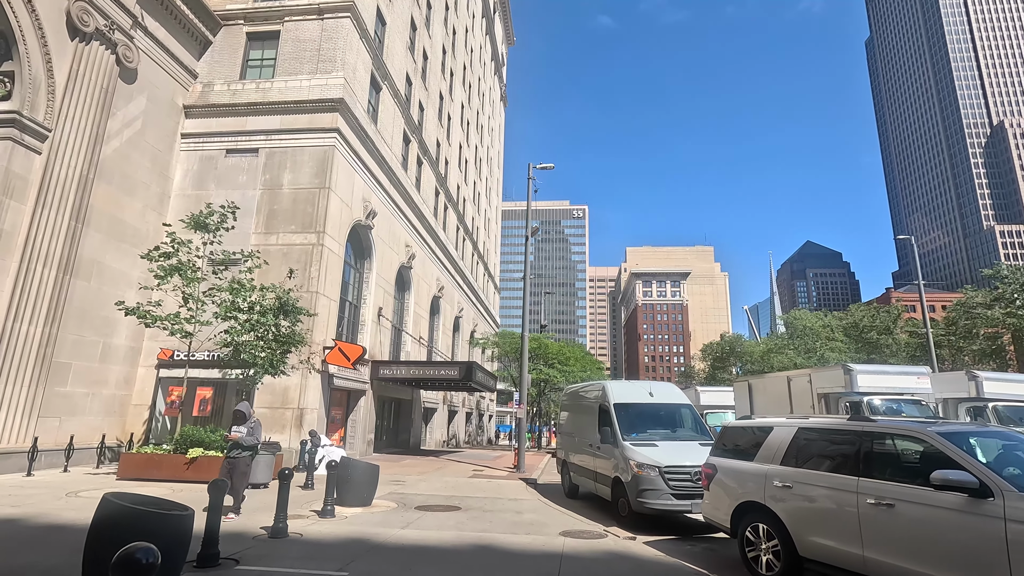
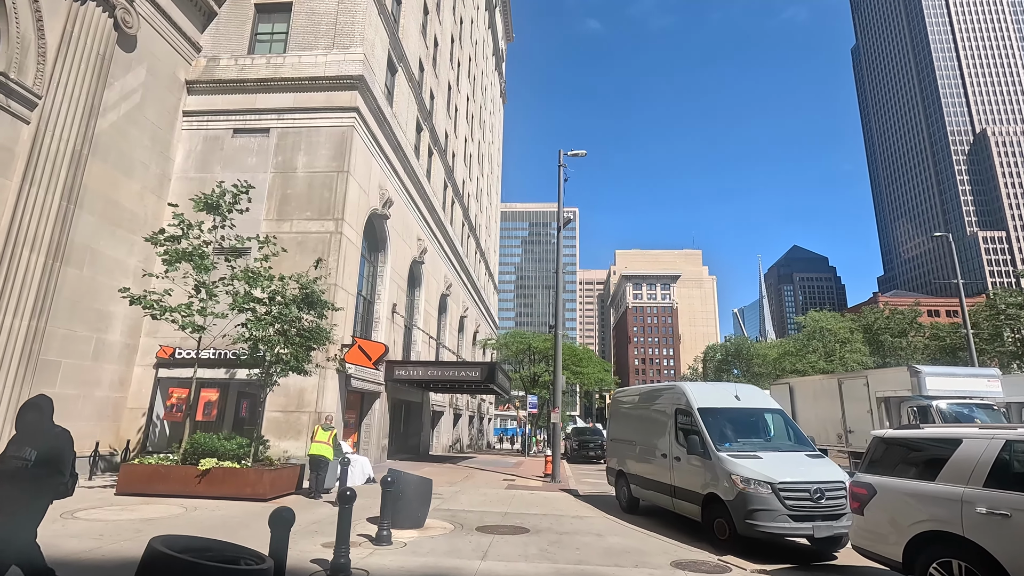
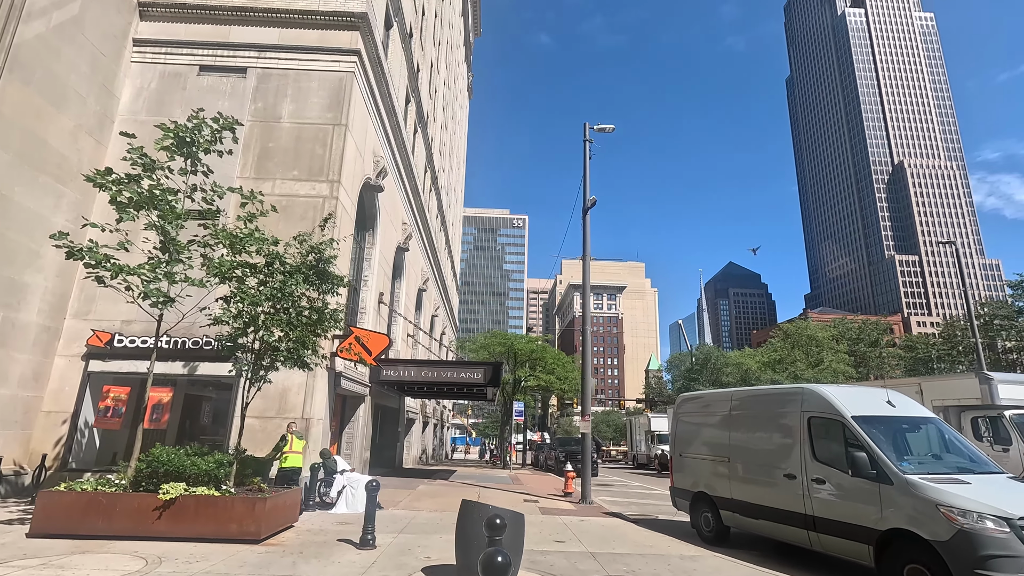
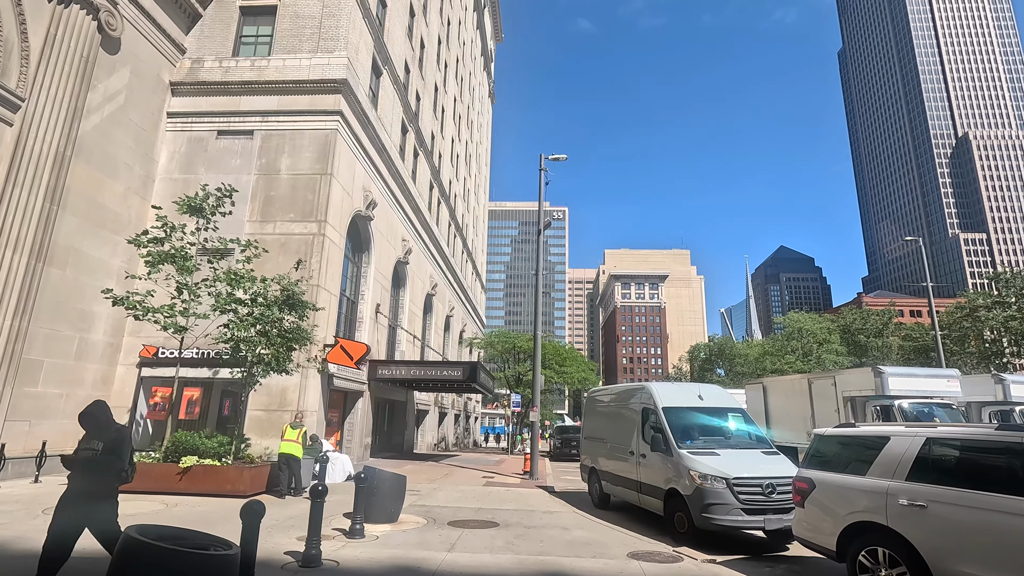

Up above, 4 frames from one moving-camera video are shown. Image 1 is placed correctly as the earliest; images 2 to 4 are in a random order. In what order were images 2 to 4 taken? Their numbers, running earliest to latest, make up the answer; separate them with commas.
4, 2, 3
